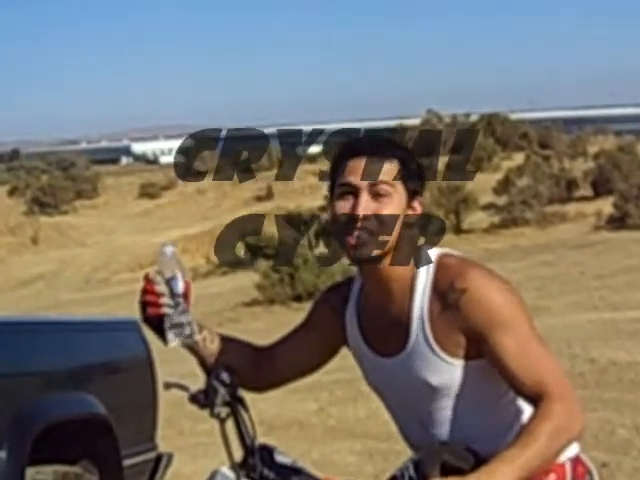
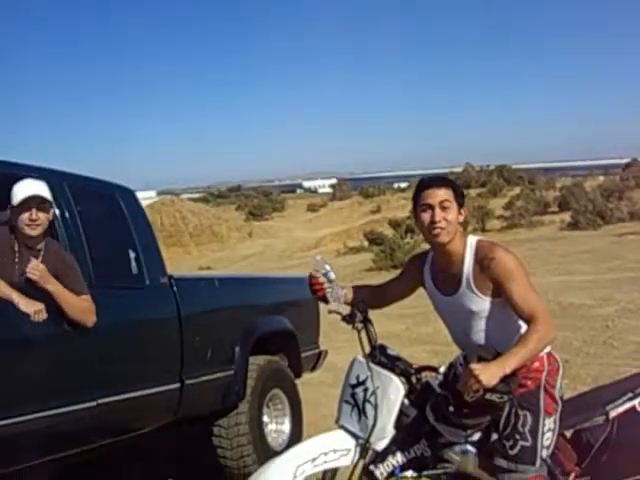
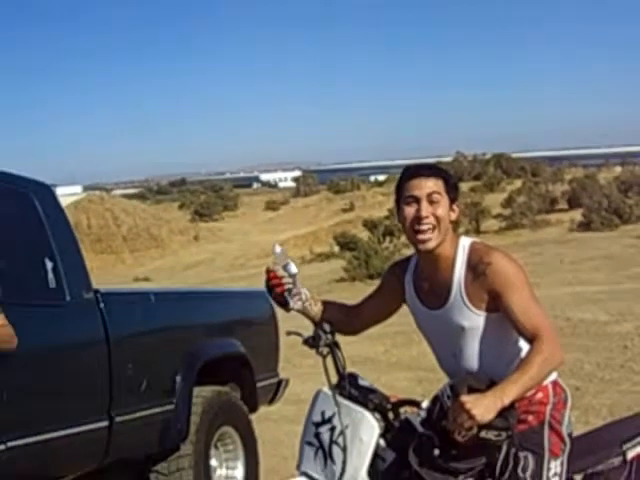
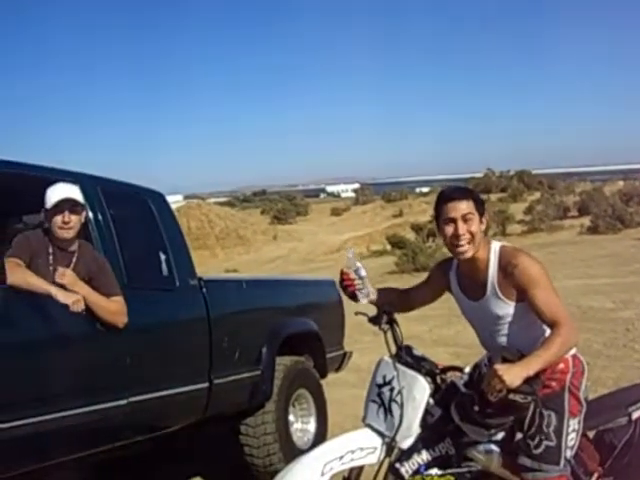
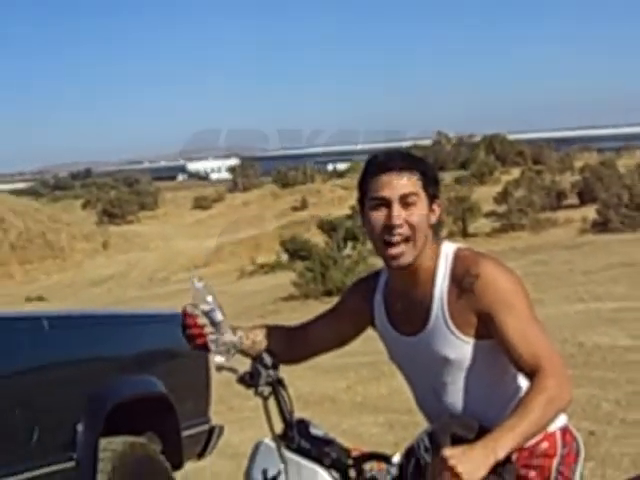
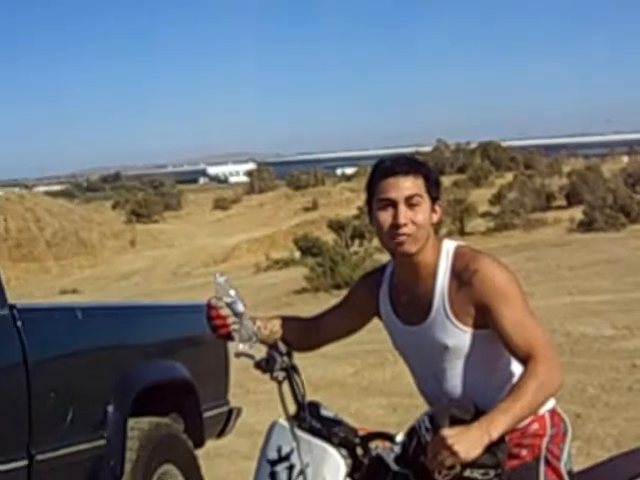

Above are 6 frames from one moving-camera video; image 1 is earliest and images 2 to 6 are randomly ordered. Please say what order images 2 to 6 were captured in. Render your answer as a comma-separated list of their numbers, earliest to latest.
5, 6, 3, 2, 4
